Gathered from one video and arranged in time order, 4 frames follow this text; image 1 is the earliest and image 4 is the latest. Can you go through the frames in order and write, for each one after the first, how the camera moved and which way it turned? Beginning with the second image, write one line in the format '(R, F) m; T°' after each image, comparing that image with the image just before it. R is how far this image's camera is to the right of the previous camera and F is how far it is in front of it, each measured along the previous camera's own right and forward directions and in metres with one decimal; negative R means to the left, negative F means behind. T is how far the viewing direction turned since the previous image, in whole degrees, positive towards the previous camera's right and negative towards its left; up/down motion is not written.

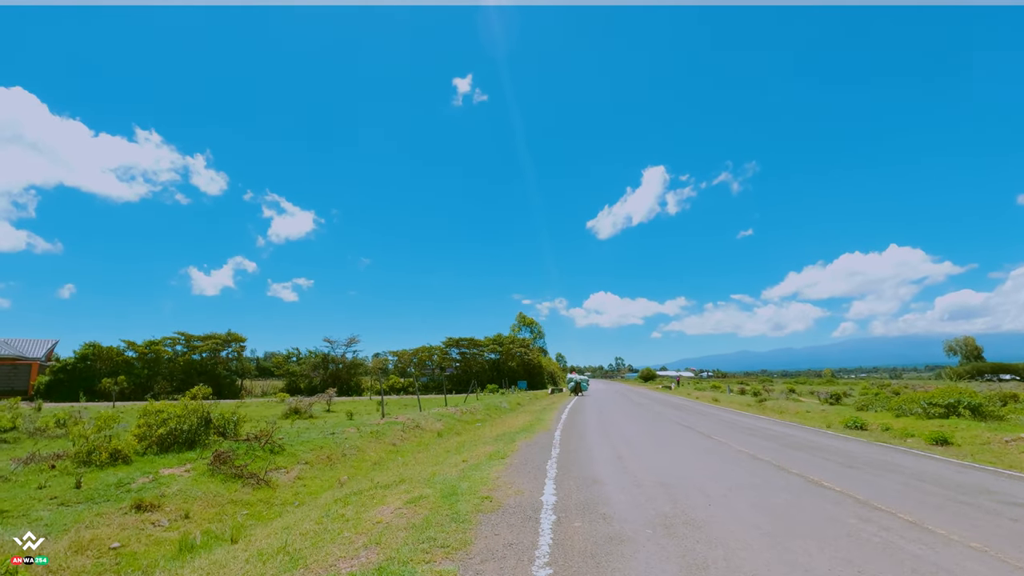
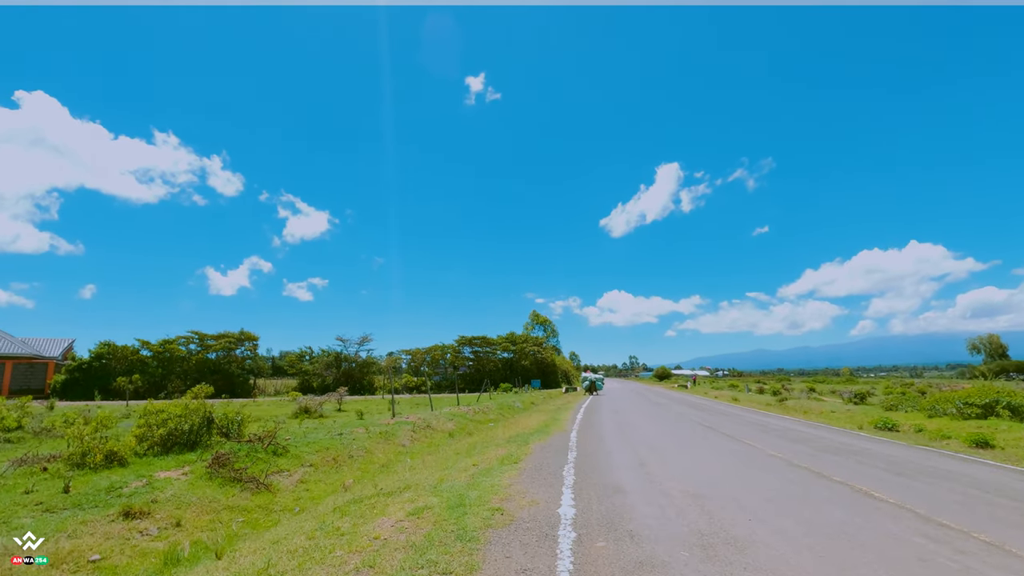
(0.0, +0.7) m; -1°
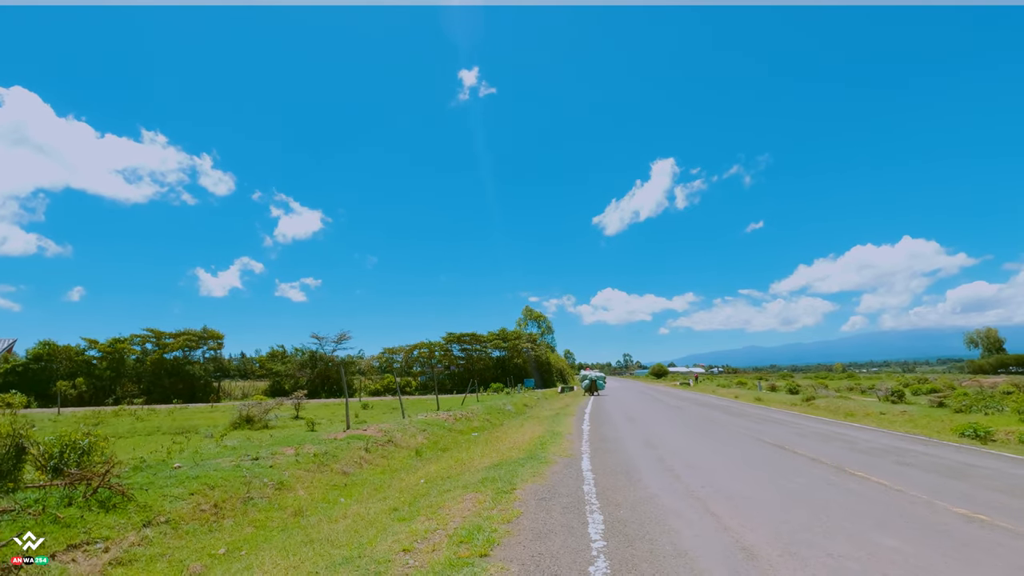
(+0.3, +5.1) m; +1°
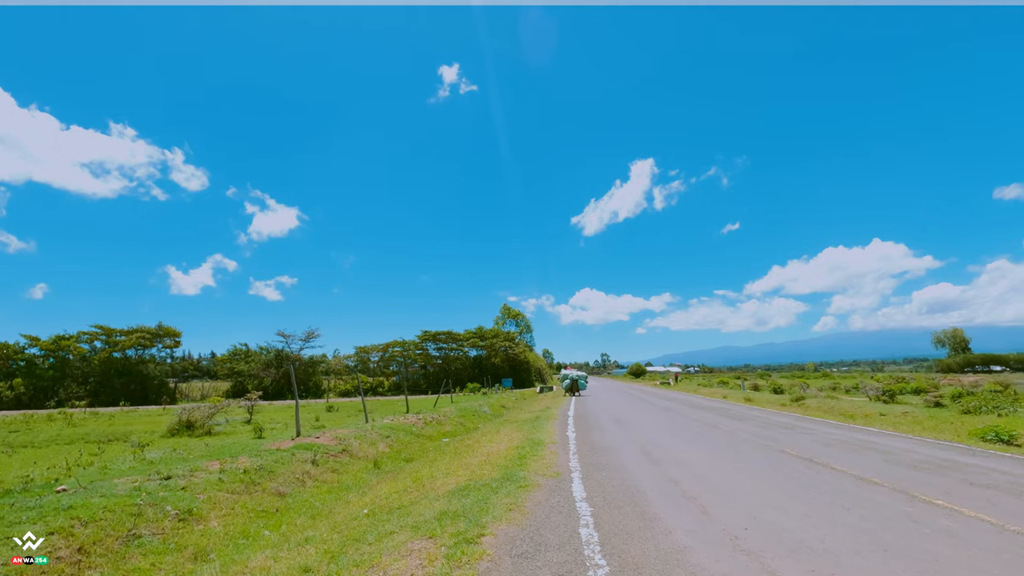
(+0.1, +2.2) m; +2°
